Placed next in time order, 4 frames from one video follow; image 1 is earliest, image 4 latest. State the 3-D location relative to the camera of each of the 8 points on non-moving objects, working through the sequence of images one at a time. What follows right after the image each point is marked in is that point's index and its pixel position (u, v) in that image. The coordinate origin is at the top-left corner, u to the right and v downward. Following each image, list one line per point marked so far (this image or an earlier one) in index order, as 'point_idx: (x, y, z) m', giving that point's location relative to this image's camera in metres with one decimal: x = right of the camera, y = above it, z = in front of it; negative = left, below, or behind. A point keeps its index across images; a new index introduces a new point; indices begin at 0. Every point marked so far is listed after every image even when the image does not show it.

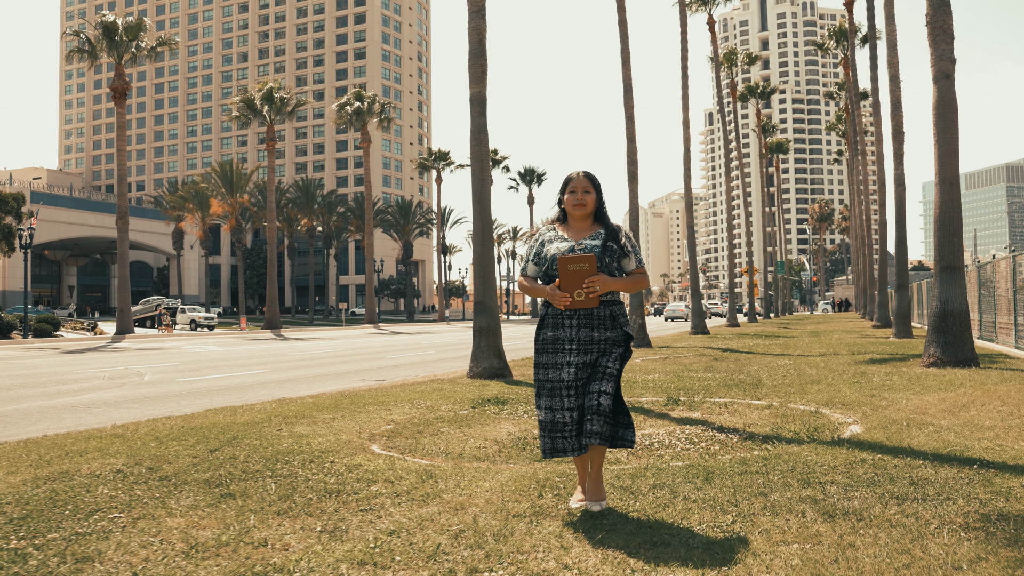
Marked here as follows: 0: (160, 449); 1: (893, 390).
0: (-3.1, -1.4, +6.2) m
1: (+4.2, -1.1, +7.8) m
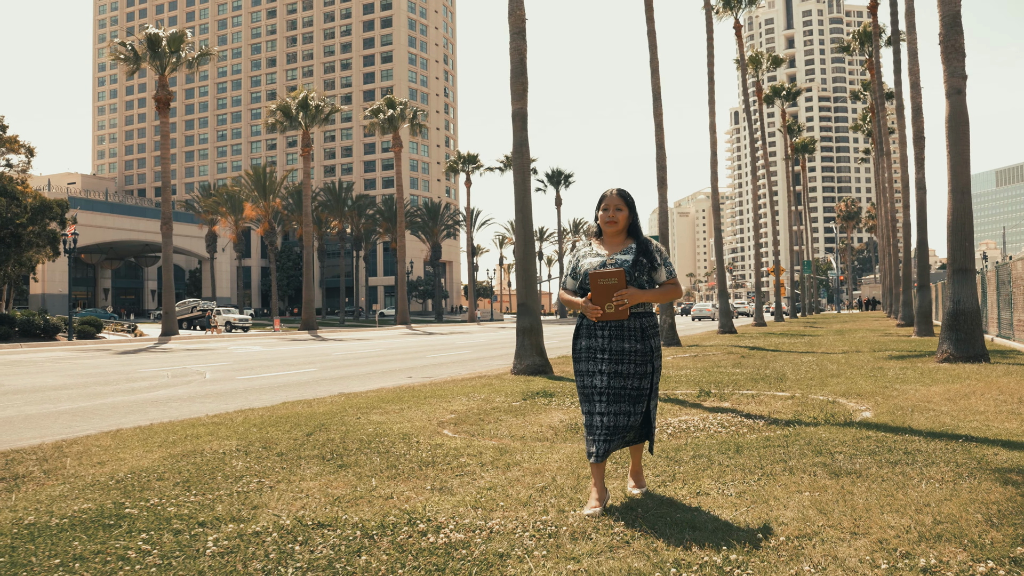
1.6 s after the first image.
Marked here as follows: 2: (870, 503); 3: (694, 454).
0: (-2.6, -1.5, +7.3) m
1: (+4.8, -1.1, +8.6) m
2: (+1.8, -1.1, +3.6) m
3: (+1.3, -1.2, +5.1) m
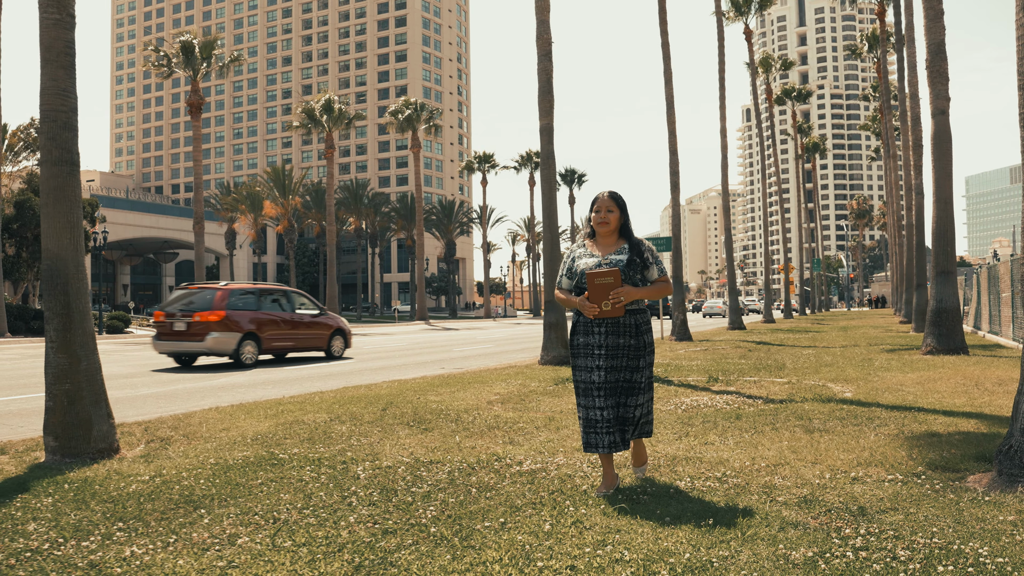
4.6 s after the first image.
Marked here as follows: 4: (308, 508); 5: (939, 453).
0: (-2.1, -1.5, +8.8) m
1: (+5.3, -1.2, +9.9) m
2: (+2.2, -1.1, +5.0) m
3: (+1.8, -1.2, +6.5) m
4: (-1.2, -1.3, +4.1) m
5: (+2.8, -1.1, +4.7) m
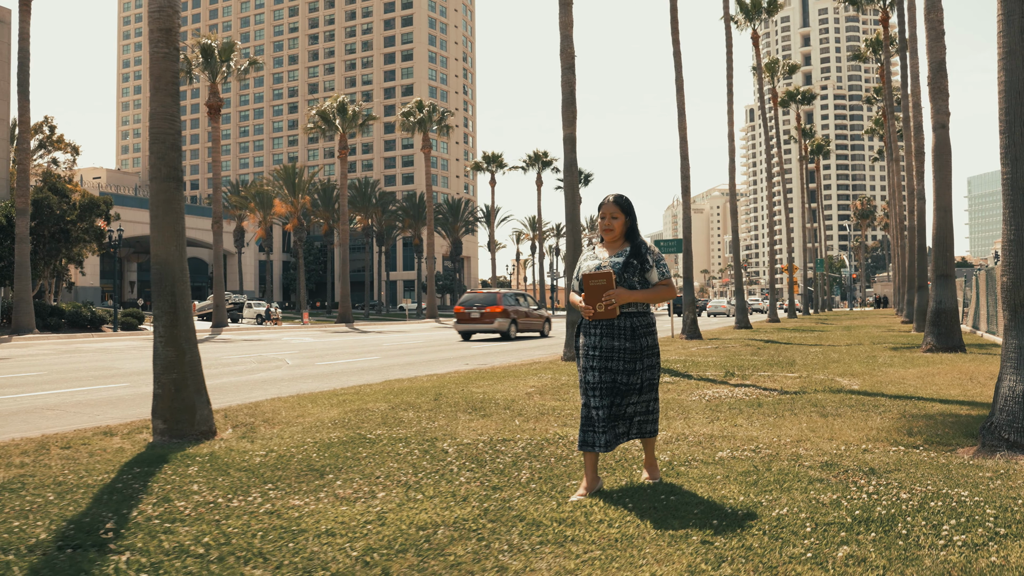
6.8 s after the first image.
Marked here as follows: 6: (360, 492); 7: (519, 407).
0: (-1.6, -1.5, +9.7) m
1: (+5.8, -1.2, +10.9) m
2: (+2.8, -1.2, +5.9) m
3: (+2.3, -1.3, +7.5) m
4: (-0.7, -1.3, +5.1) m
5: (+3.3, -1.1, +5.6) m
6: (-1.0, -1.3, +4.6) m
7: (+0.1, -1.4, +8.4) m
